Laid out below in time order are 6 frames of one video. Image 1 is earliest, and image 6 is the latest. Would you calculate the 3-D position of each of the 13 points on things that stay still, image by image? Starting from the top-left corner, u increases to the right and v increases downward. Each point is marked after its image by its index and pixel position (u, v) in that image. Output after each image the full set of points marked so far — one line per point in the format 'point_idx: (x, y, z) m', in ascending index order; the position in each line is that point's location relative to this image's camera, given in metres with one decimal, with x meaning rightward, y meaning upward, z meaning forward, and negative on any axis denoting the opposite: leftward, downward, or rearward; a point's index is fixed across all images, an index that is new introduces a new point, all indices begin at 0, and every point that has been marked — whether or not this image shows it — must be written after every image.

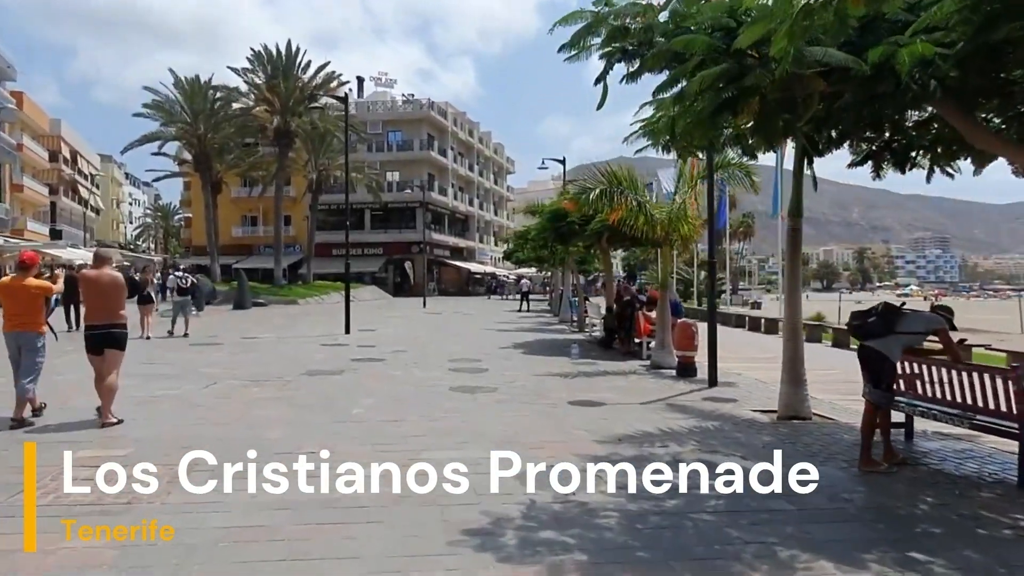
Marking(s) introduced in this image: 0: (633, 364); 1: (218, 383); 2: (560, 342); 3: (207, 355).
0: (+2.4, -1.5, +14.8) m
1: (-4.6, -1.5, +11.5) m
2: (+1.2, -1.4, +19.0) m
3: (-6.4, -1.4, +15.6) m
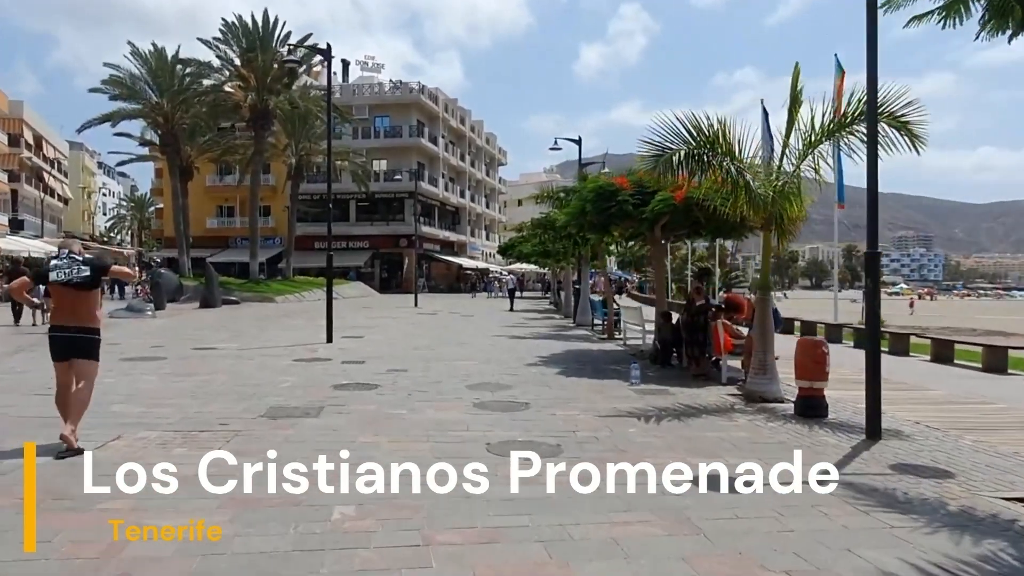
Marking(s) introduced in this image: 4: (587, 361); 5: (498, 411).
0: (+3.0, -1.6, +10.9) m
1: (-3.9, -1.5, +7.4) m
2: (+1.8, -1.4, +15.1) m
3: (-5.7, -1.3, +11.5) m
4: (+1.5, -1.4, +14.5) m
5: (-0.2, -1.5, +9.2) m
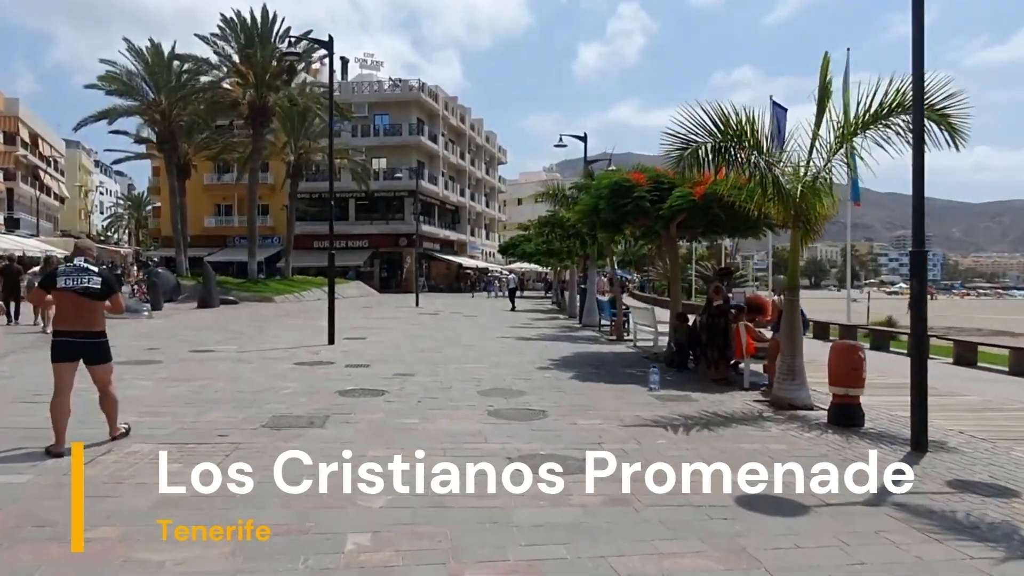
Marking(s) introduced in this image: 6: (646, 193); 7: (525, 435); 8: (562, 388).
0: (+3.2, -1.6, +10.3) m
1: (-3.7, -1.5, +6.9) m
2: (+2.0, -1.4, +14.5) m
3: (-5.6, -1.4, +10.9) m
4: (+1.7, -1.4, +13.9) m
5: (+0.1, -1.5, +8.6) m
6: (+2.3, +1.7, +12.8) m
7: (+0.1, -1.5, +7.8) m
8: (+0.8, -1.5, +11.0) m
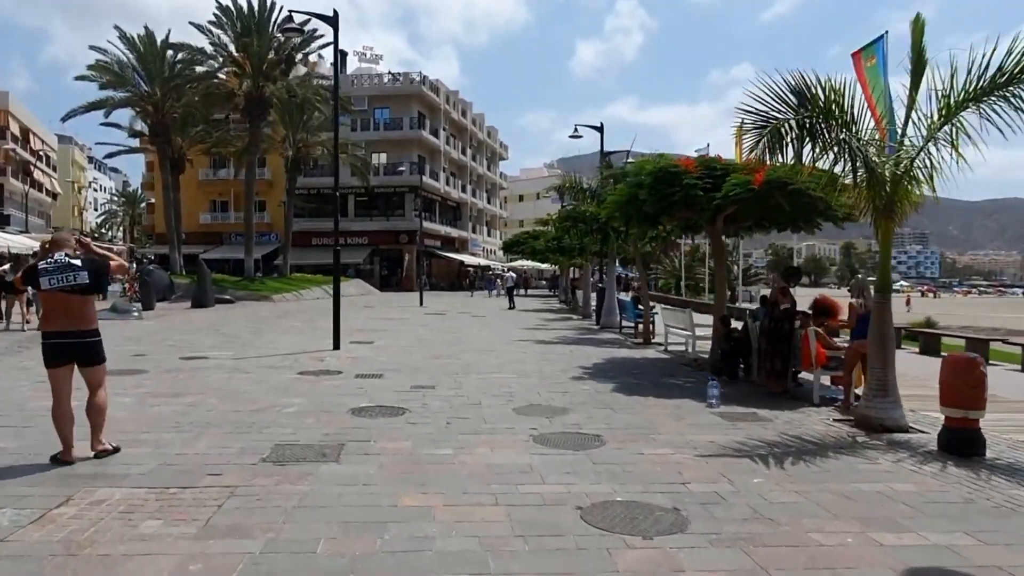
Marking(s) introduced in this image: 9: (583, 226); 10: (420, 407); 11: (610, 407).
0: (+3.7, -1.6, +8.9) m
1: (-3.2, -1.5, +5.4) m
2: (+2.4, -1.4, +13.1) m
3: (-5.1, -1.4, +9.4) m
4: (+2.2, -1.4, +12.5) m
5: (+0.6, -1.6, +7.1) m
6: (+2.8, +1.7, +11.4) m
7: (+0.7, -1.6, +6.3) m
8: (+1.3, -1.5, +9.5) m
9: (+1.9, +1.7, +19.5) m
10: (-1.1, -1.5, +9.2) m
11: (+1.3, -1.5, +9.4) m
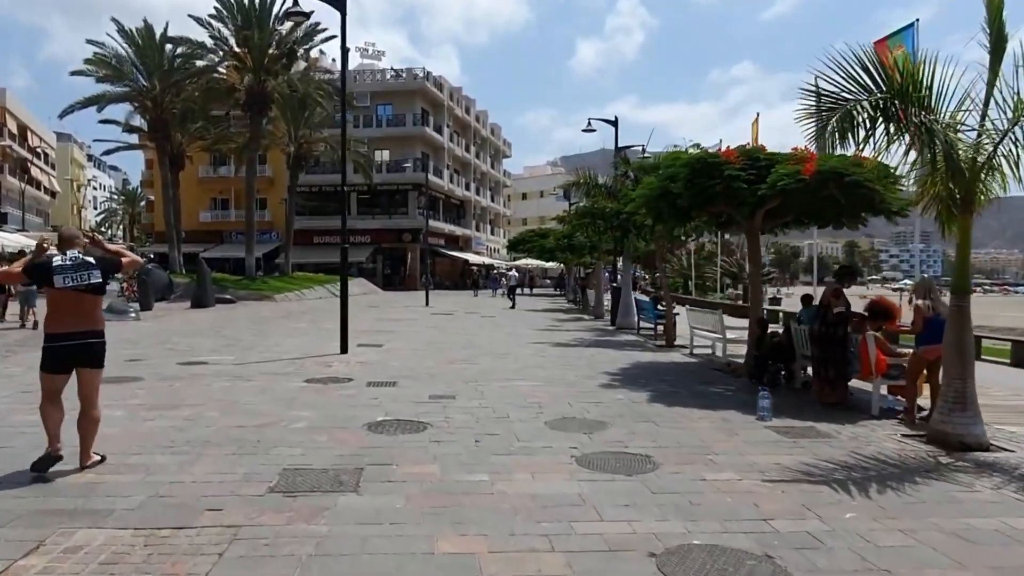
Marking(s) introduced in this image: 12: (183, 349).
0: (+4.1, -1.6, +8.0) m
1: (-2.8, -1.5, +4.5) m
2: (+2.8, -1.4, +12.2) m
3: (-4.7, -1.4, +8.5) m
4: (+2.5, -1.4, +11.6) m
5: (+0.9, -1.6, +6.3) m
6: (+3.2, +1.6, +10.5) m
7: (+1.0, -1.6, +5.4) m
8: (+1.6, -1.5, +8.6) m
9: (+2.2, +1.7, +18.6) m
10: (-0.8, -1.5, +8.3) m
11: (+1.6, -1.5, +8.5) m
12: (-6.4, -1.2, +14.5) m
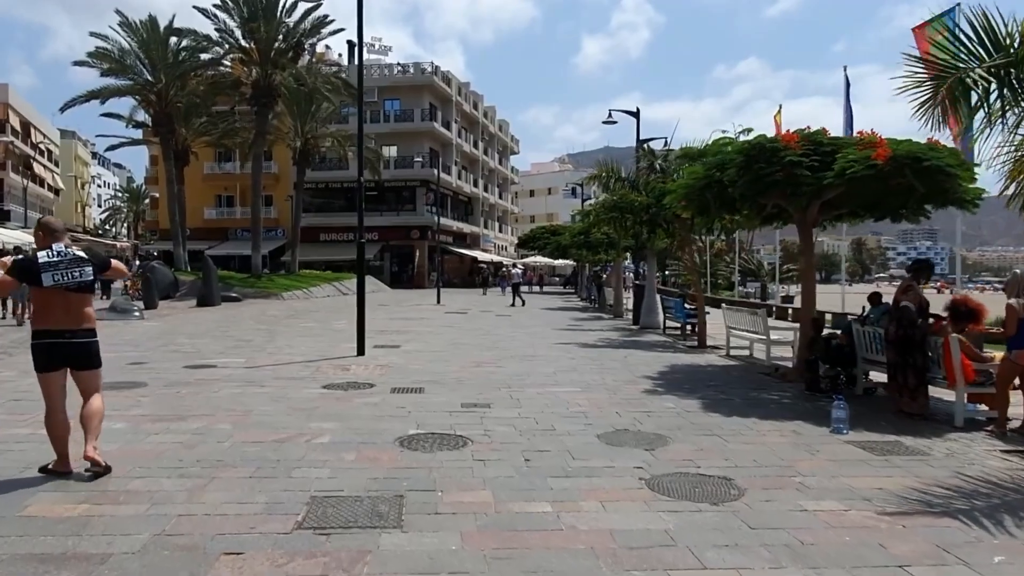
0: (+4.6, -1.6, +7.1) m
1: (-2.3, -1.5, +3.6) m
2: (+3.3, -1.4, +11.2) m
3: (-4.2, -1.4, +7.7) m
4: (+3.0, -1.4, +10.7) m
5: (+1.4, -1.5, +5.3) m
6: (+3.7, +1.7, +9.6) m
7: (+1.5, -1.6, +4.5) m
8: (+2.1, -1.5, +7.7) m
9: (+2.8, +1.7, +17.7) m
10: (-0.3, -1.5, +7.4) m
11: (+2.1, -1.5, +7.6) m
12: (-5.9, -1.1, +13.6) m
